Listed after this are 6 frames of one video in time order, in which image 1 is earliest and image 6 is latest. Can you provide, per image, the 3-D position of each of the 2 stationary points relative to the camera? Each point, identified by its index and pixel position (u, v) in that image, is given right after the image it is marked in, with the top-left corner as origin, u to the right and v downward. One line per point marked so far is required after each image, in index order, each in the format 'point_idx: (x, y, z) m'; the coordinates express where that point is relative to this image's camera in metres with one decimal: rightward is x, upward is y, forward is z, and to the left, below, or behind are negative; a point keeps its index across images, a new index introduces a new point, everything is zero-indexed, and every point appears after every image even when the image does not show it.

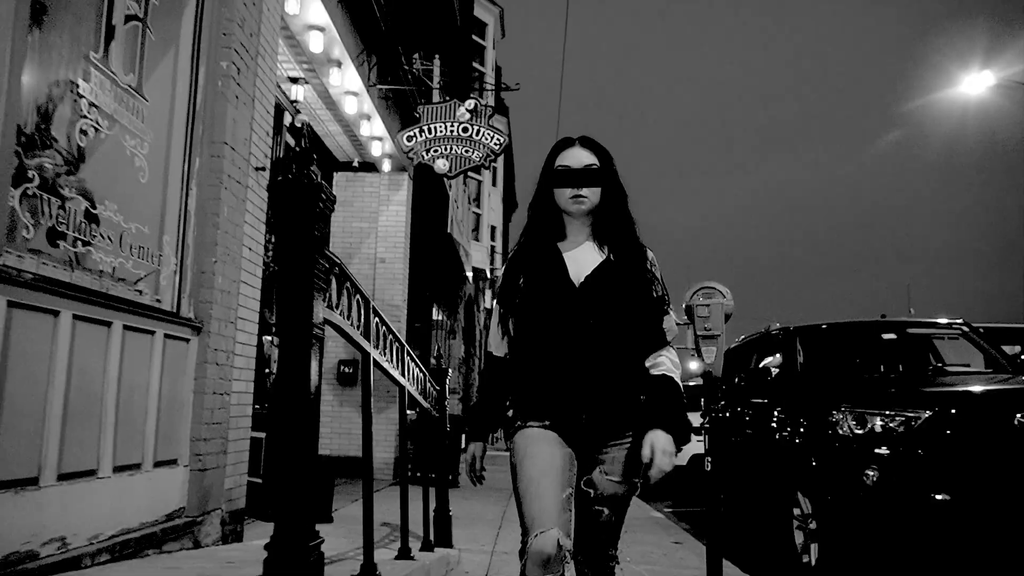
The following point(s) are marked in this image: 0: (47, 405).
0: (-1.7, -0.4, +3.0) m
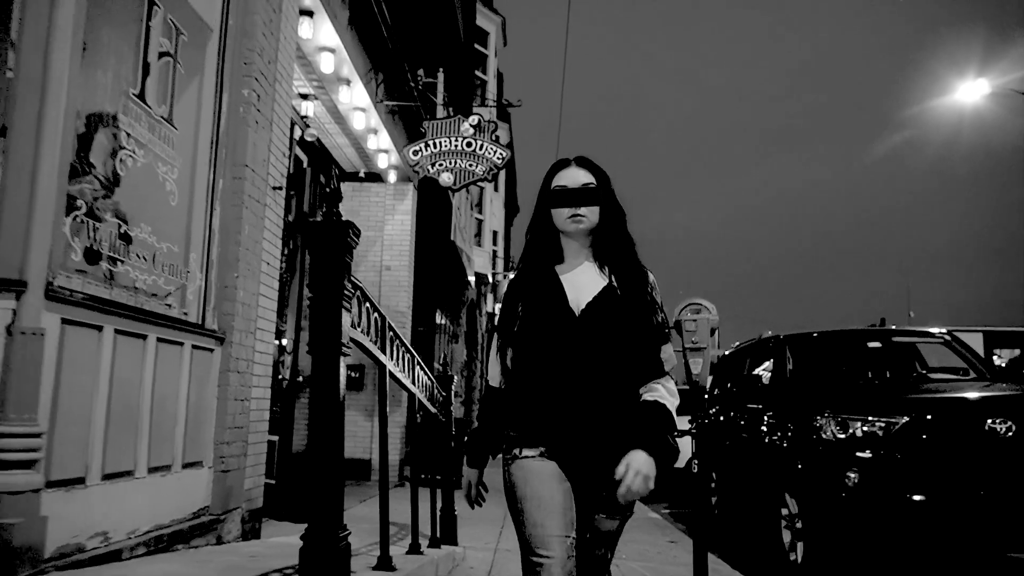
0: (-1.7, -0.5, +3.3) m
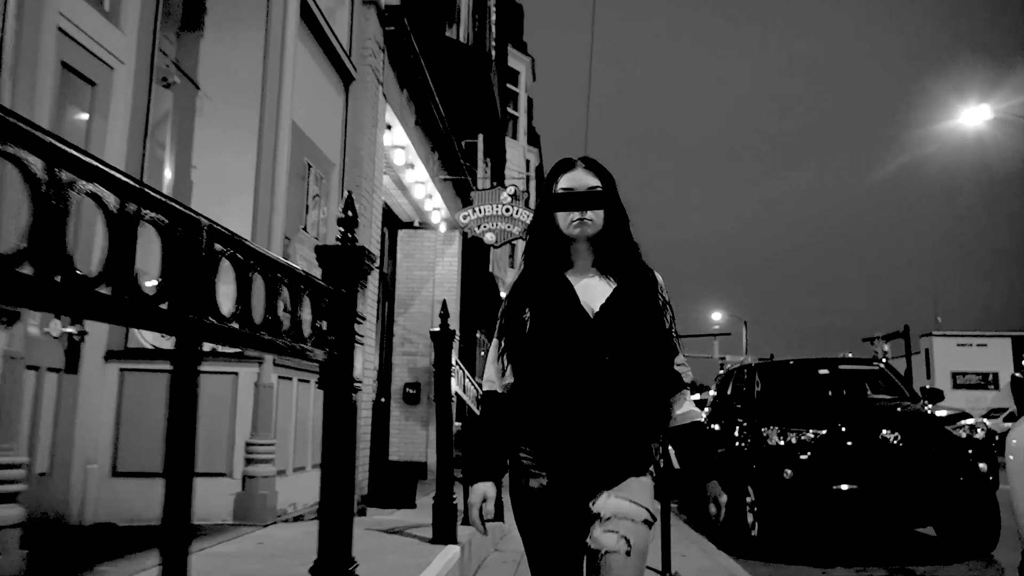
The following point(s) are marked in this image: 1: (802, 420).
0: (-1.5, -0.9, +5.5) m
1: (+2.7, -1.2, +7.8) m
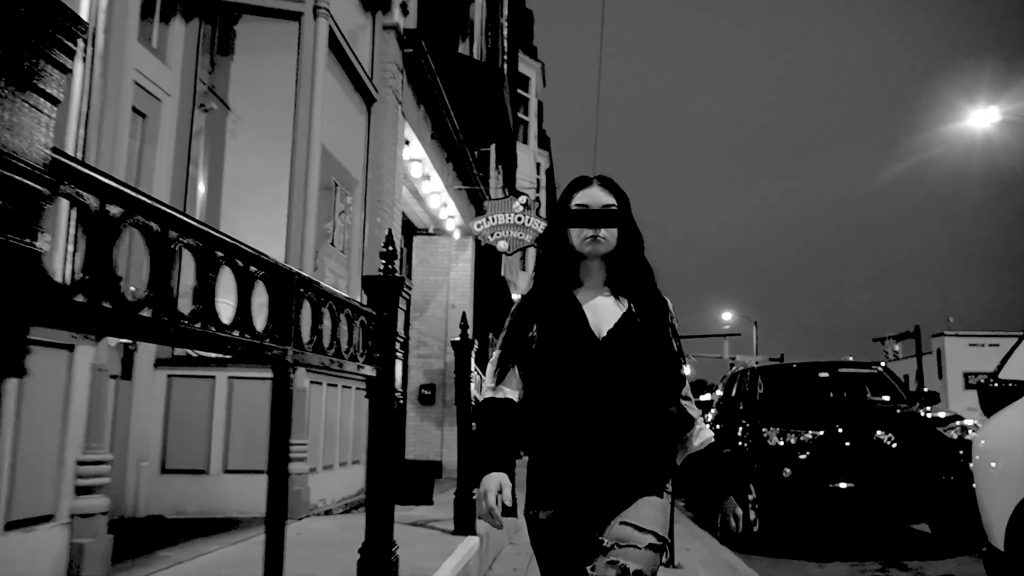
0: (-1.4, -1.0, +5.9) m
1: (+2.8, -1.3, +8.2) m
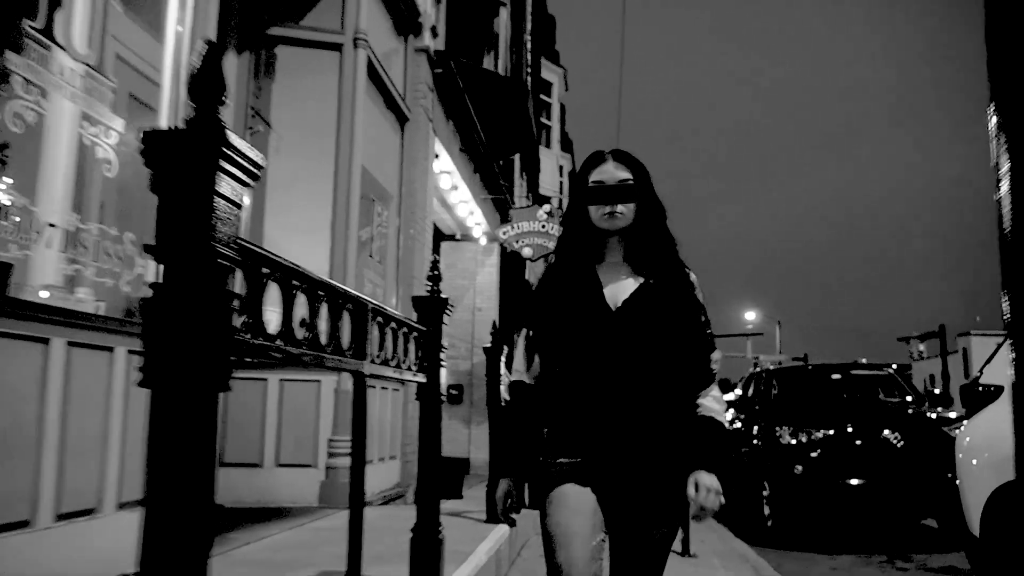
0: (-1.2, -1.1, +6.5) m
1: (+3.1, -1.4, +8.6) m
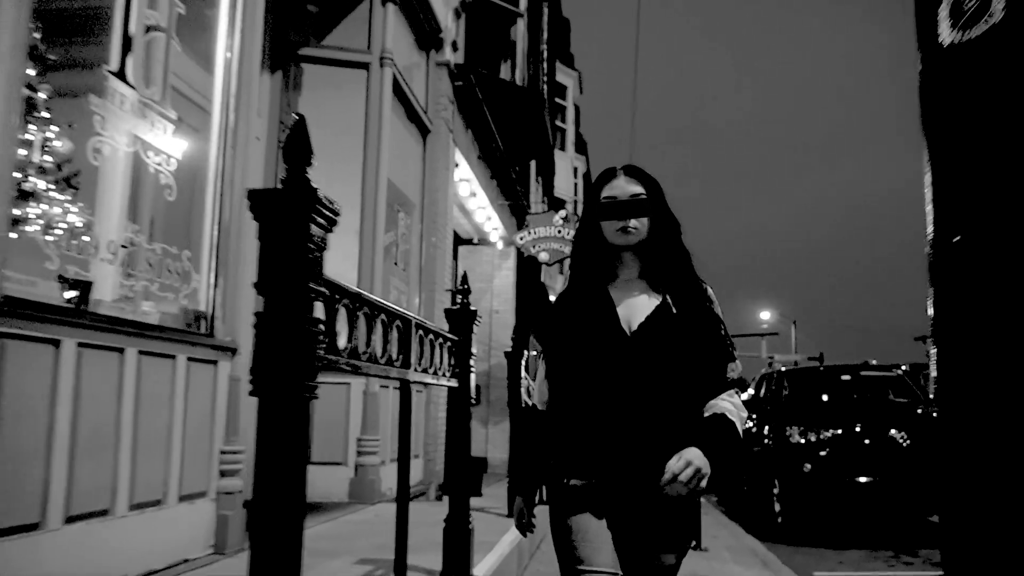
0: (-1.0, -1.1, +6.8) m
1: (+3.3, -1.4, +8.9) m
